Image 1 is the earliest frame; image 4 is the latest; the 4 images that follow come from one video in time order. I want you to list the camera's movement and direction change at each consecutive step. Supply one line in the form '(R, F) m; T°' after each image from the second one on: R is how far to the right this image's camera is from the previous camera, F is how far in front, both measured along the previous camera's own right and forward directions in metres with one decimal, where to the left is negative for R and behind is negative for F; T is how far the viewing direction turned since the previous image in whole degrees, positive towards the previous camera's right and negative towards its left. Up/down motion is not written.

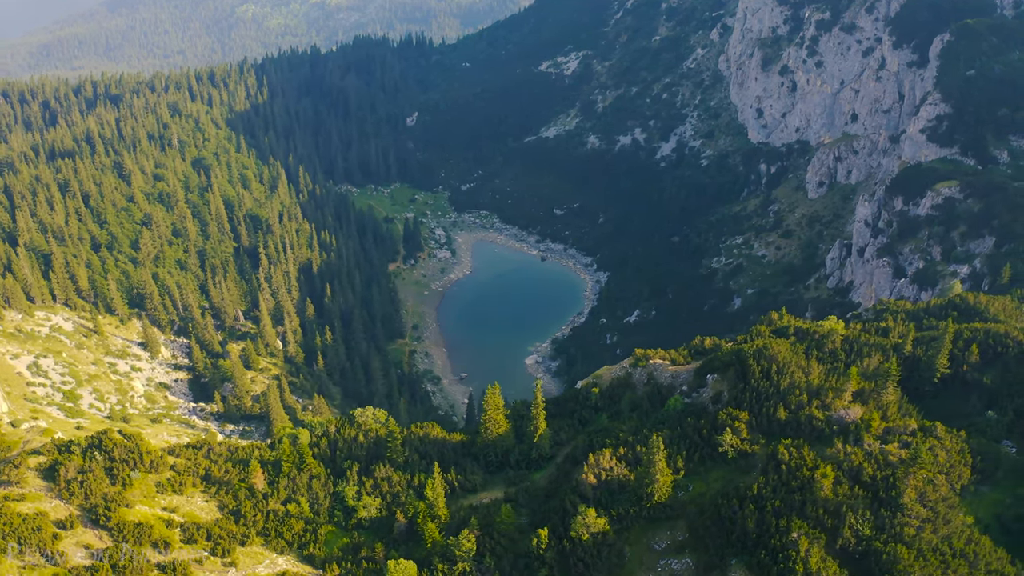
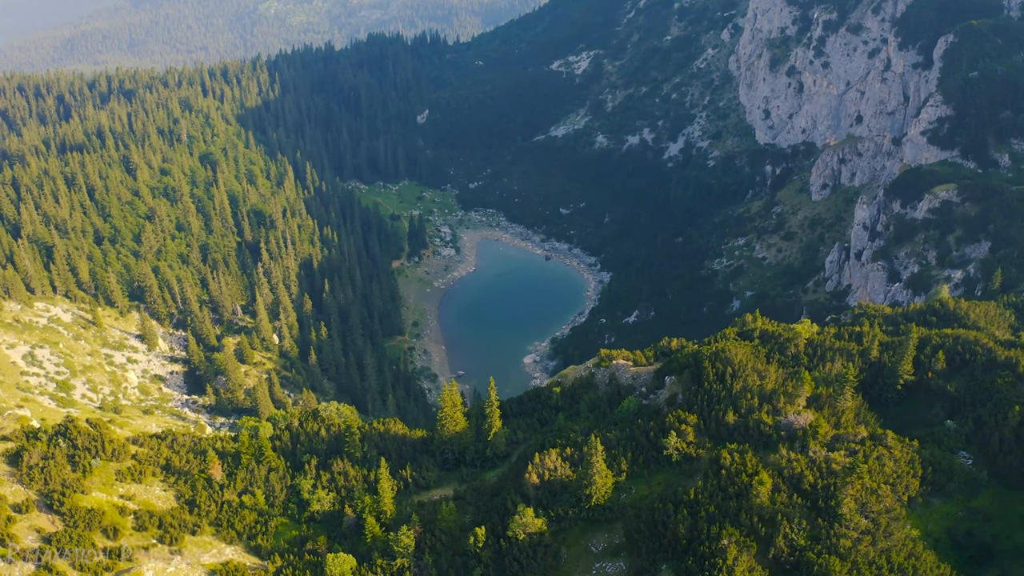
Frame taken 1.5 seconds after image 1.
(+4.8, +0.3) m; -2°
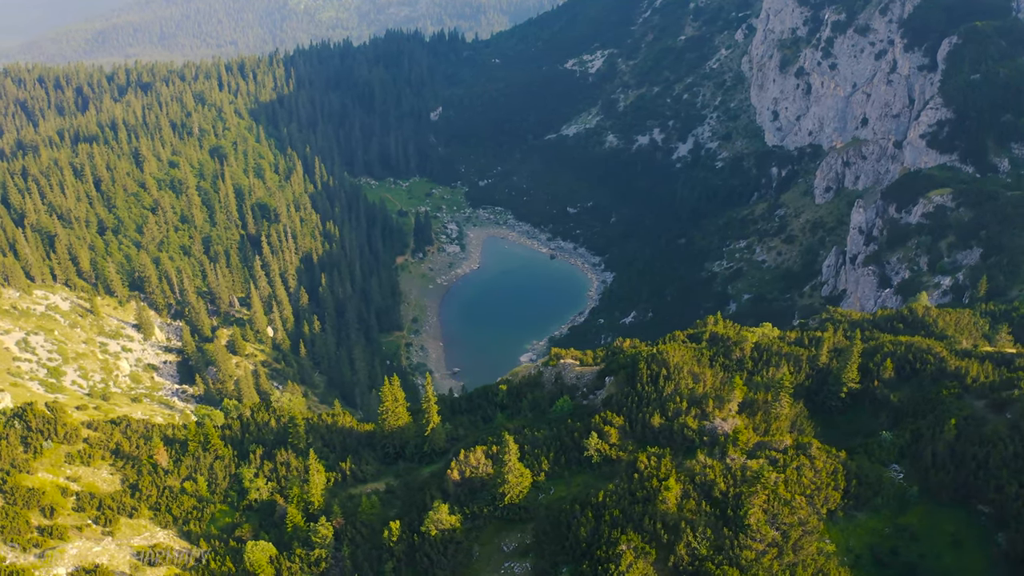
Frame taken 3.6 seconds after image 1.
(+6.4, +0.3) m; -2°
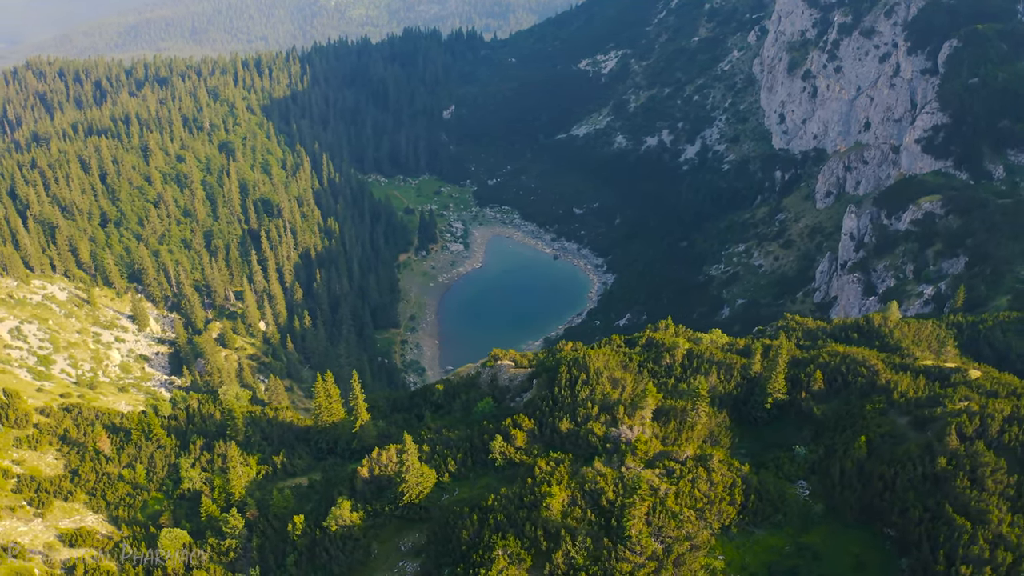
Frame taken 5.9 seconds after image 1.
(+7.4, +0.1) m; -2°
